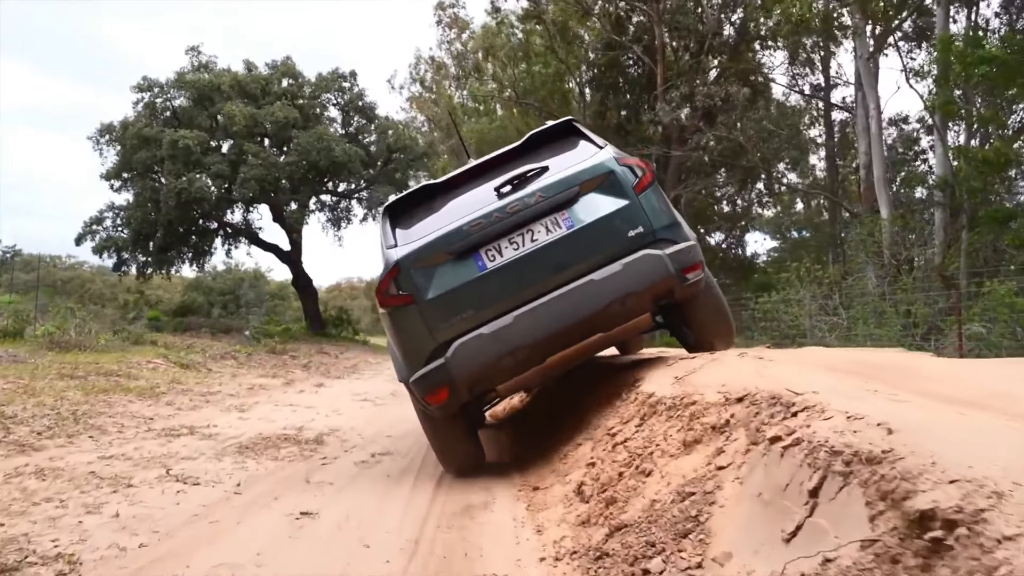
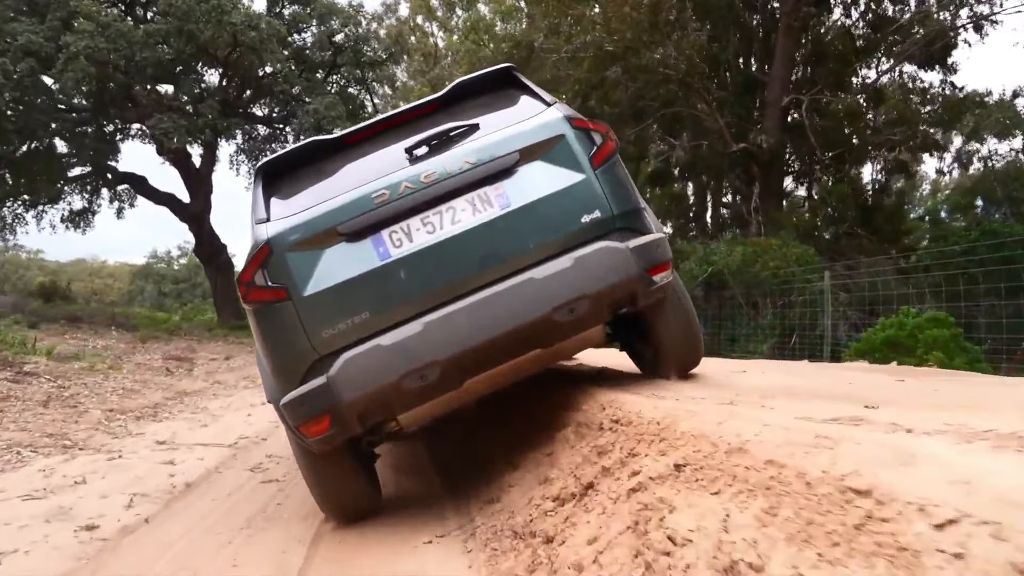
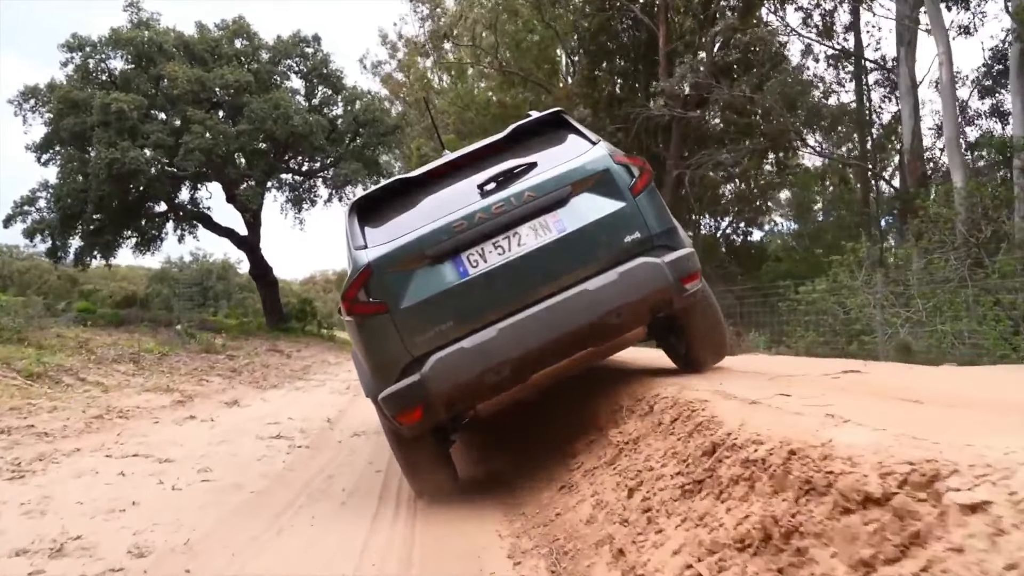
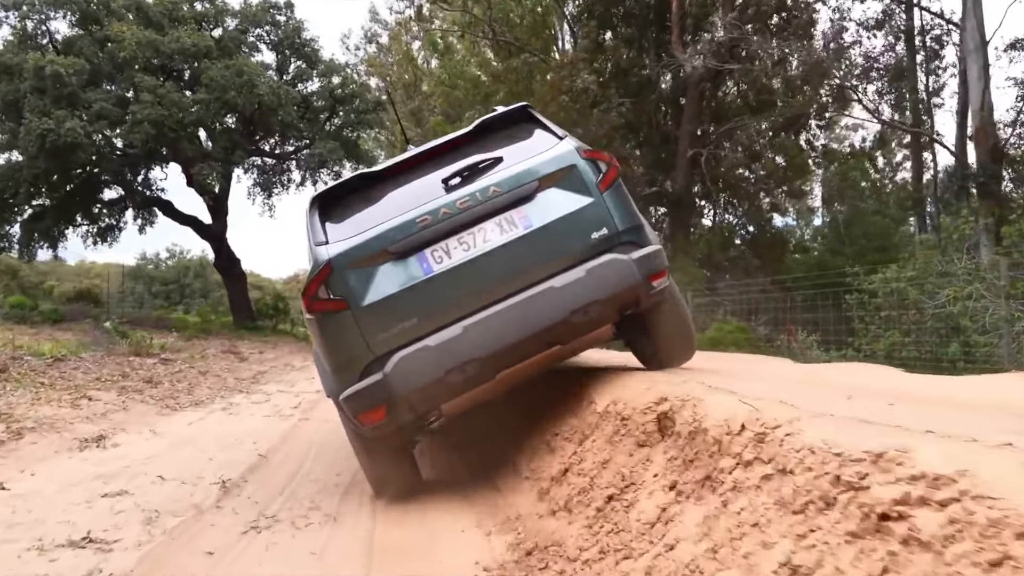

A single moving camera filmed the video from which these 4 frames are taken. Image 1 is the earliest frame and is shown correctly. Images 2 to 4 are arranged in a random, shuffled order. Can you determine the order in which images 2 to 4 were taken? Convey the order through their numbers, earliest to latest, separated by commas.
3, 4, 2
